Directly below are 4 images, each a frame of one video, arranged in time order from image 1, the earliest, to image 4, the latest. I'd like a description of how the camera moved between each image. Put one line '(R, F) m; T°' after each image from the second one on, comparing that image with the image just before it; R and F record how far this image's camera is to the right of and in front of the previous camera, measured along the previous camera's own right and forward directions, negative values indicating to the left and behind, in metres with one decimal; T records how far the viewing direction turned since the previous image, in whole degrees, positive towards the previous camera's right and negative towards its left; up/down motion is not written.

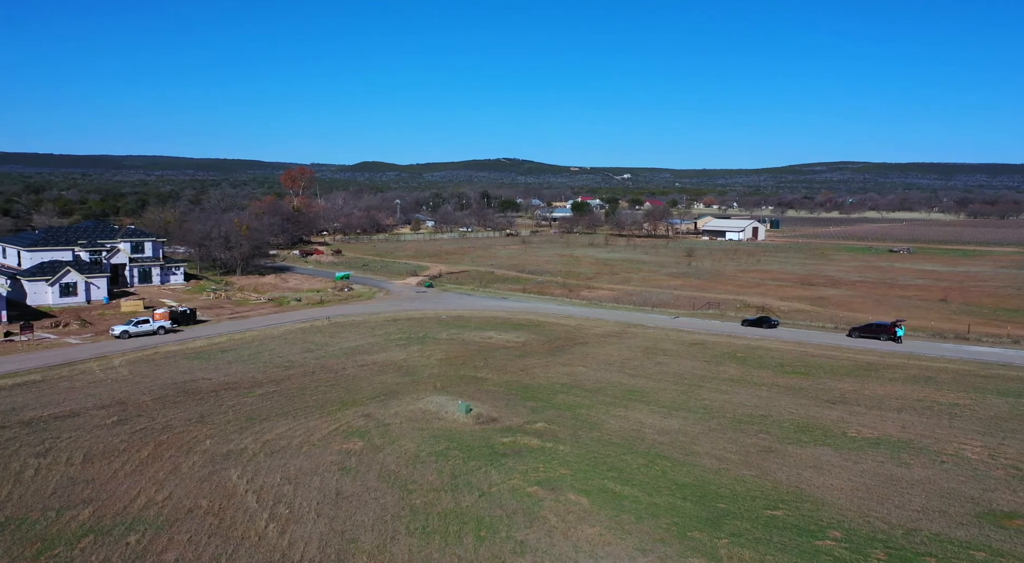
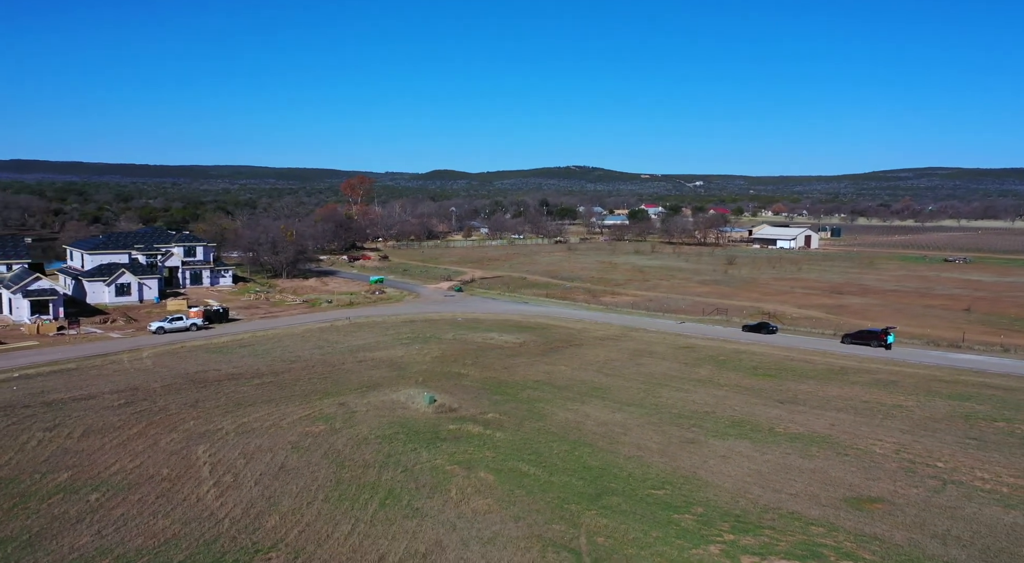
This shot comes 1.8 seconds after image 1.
(+3.0, -1.4) m; -5°
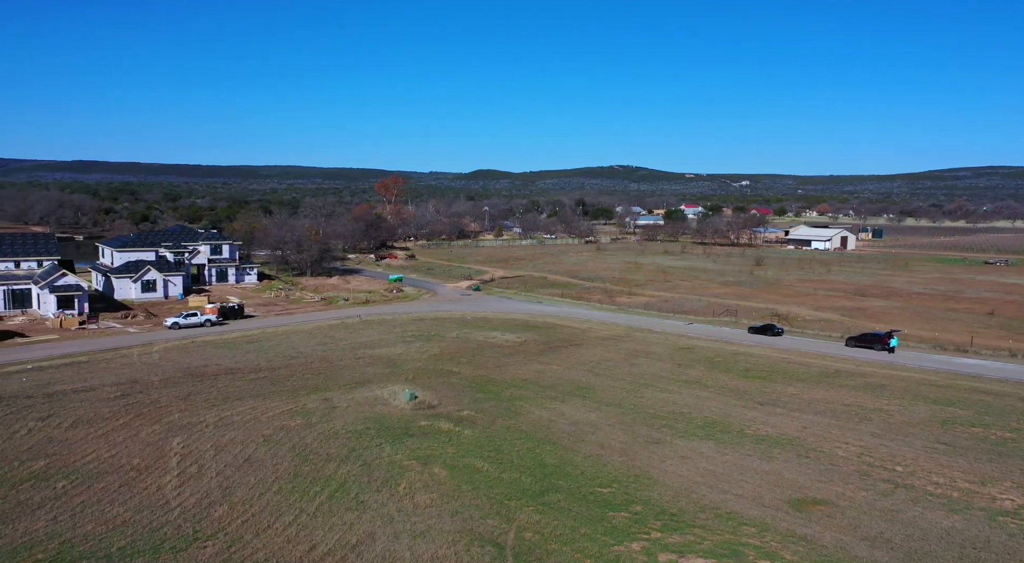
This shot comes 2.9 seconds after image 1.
(+1.7, -0.1) m; -3°
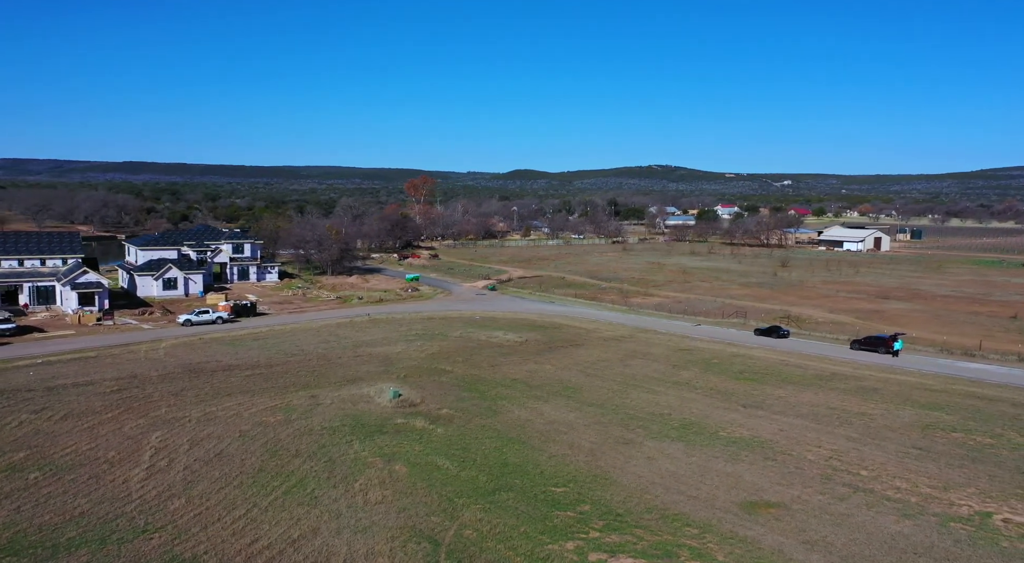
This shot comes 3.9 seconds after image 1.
(+1.5, 0.0) m; -3°
